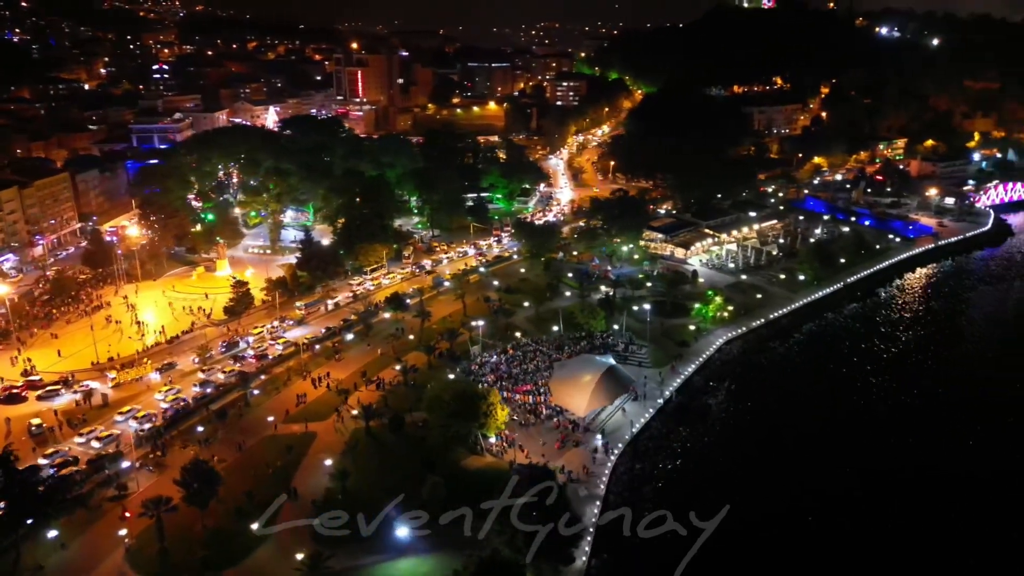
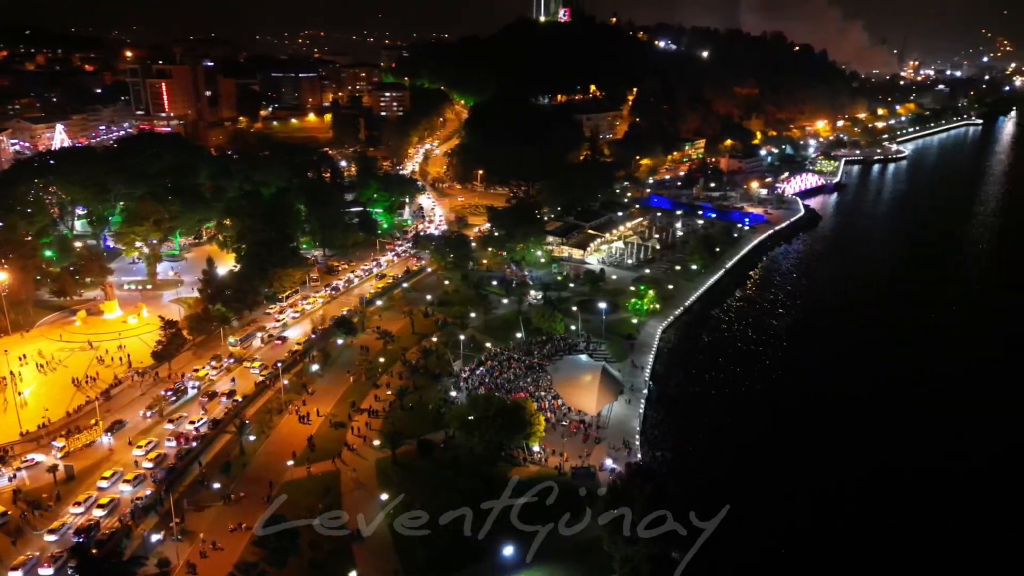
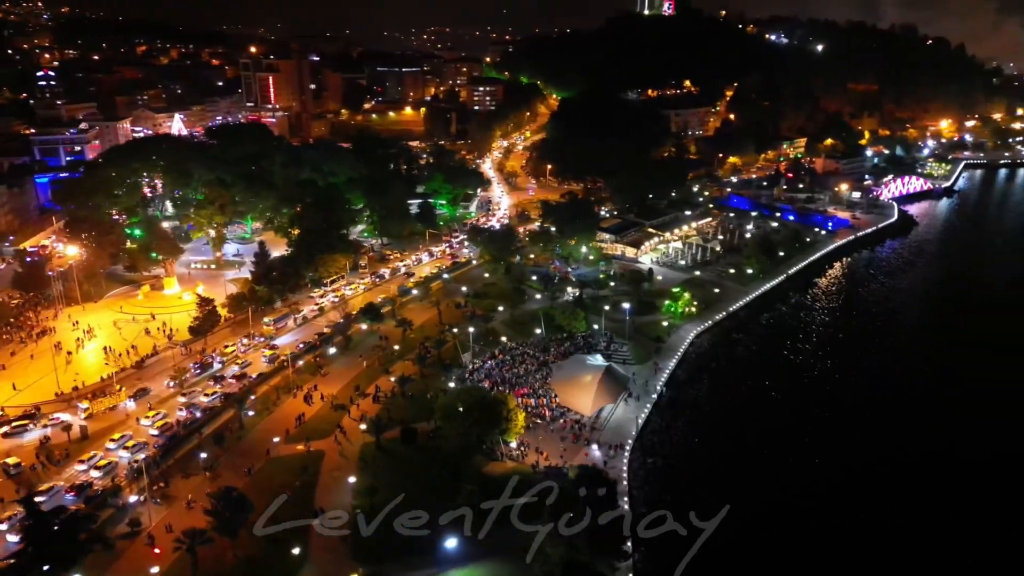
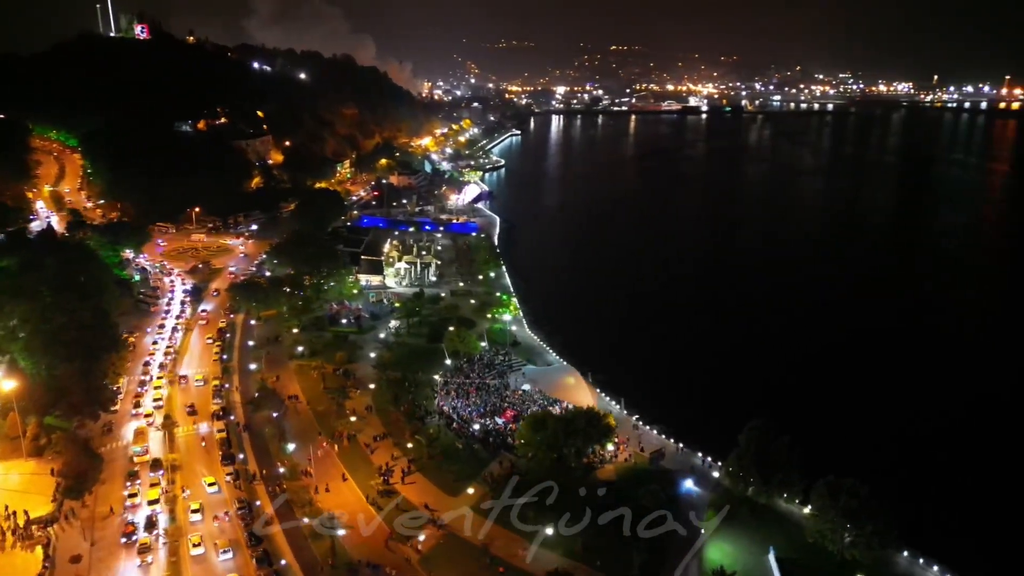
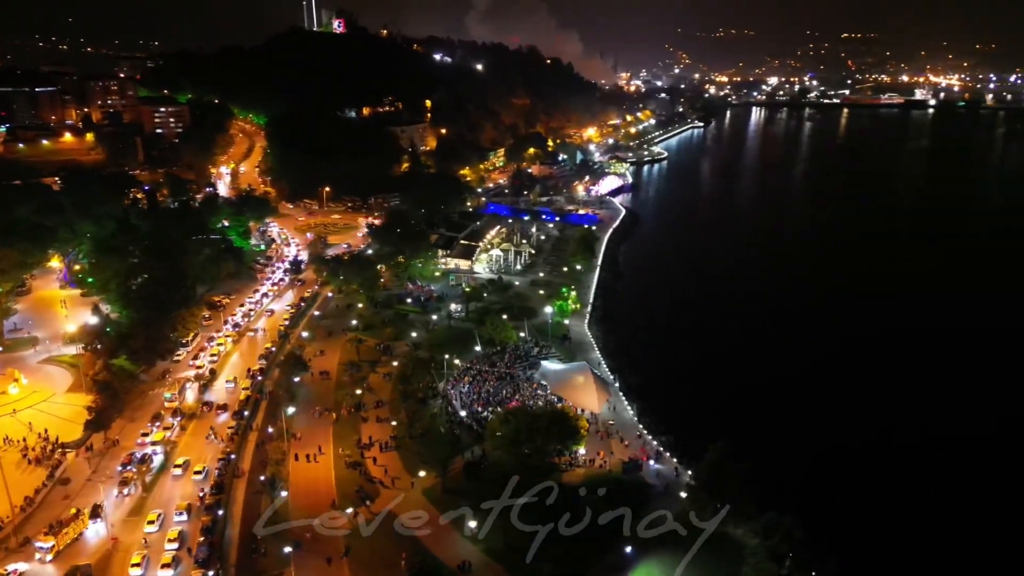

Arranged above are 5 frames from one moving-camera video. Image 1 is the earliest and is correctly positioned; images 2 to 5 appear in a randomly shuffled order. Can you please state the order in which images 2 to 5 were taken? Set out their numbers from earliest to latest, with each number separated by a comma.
3, 2, 5, 4
